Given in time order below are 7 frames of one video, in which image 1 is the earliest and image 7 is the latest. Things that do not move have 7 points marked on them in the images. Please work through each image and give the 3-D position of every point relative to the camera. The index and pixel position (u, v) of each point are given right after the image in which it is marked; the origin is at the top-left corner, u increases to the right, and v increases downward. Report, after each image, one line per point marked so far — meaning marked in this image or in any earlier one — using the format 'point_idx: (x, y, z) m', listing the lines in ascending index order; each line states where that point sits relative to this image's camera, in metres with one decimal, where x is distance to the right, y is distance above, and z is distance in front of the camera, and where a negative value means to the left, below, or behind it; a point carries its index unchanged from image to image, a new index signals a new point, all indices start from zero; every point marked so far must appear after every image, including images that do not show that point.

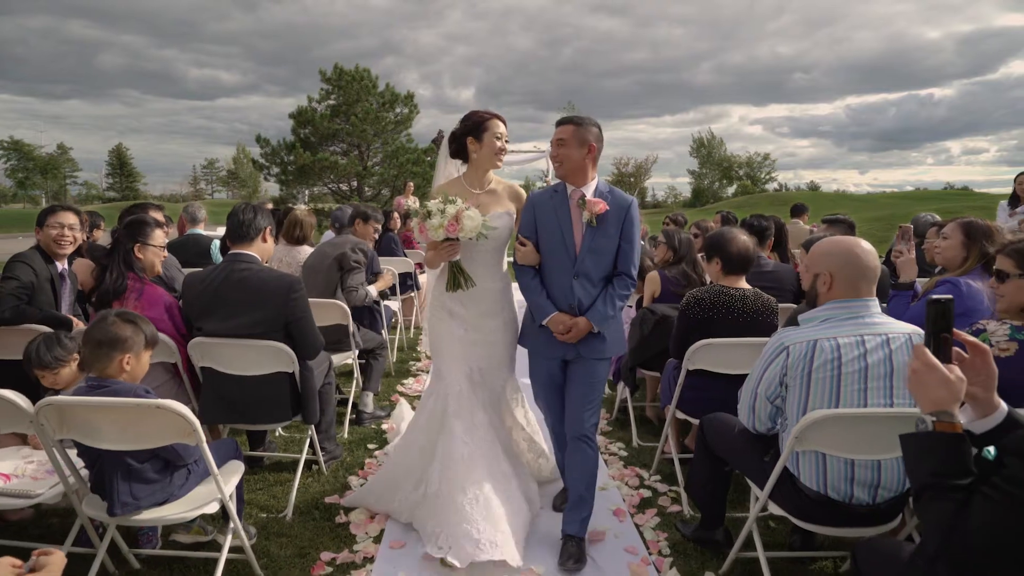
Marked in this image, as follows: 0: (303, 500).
0: (-1.3, -1.3, +3.5) m
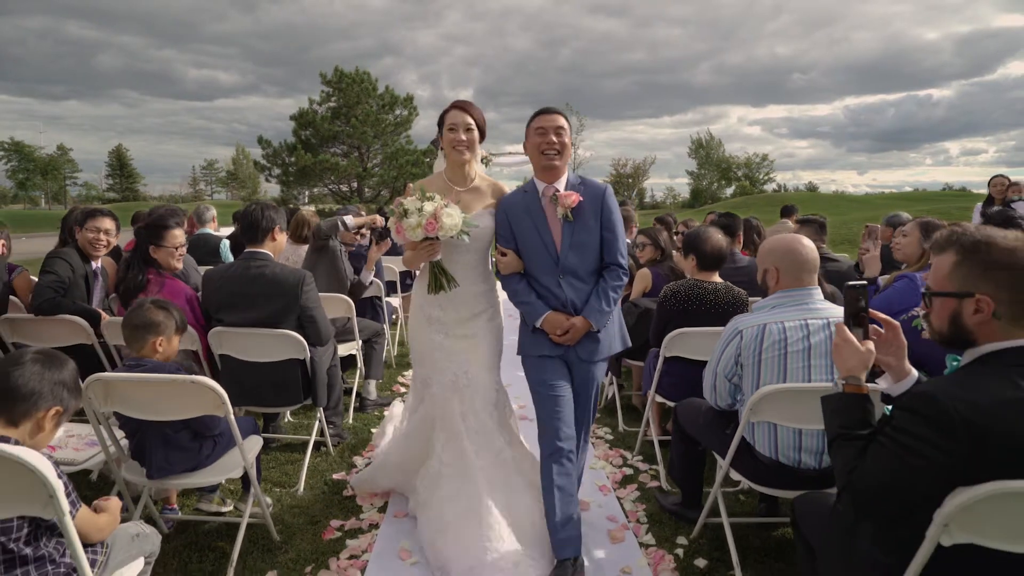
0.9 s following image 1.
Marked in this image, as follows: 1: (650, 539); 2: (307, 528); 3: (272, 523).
0: (-1.3, -1.2, +3.9) m
1: (+0.7, -1.3, +3.2) m
2: (-1.1, -1.3, +3.3) m
3: (-1.3, -1.3, +3.2) m
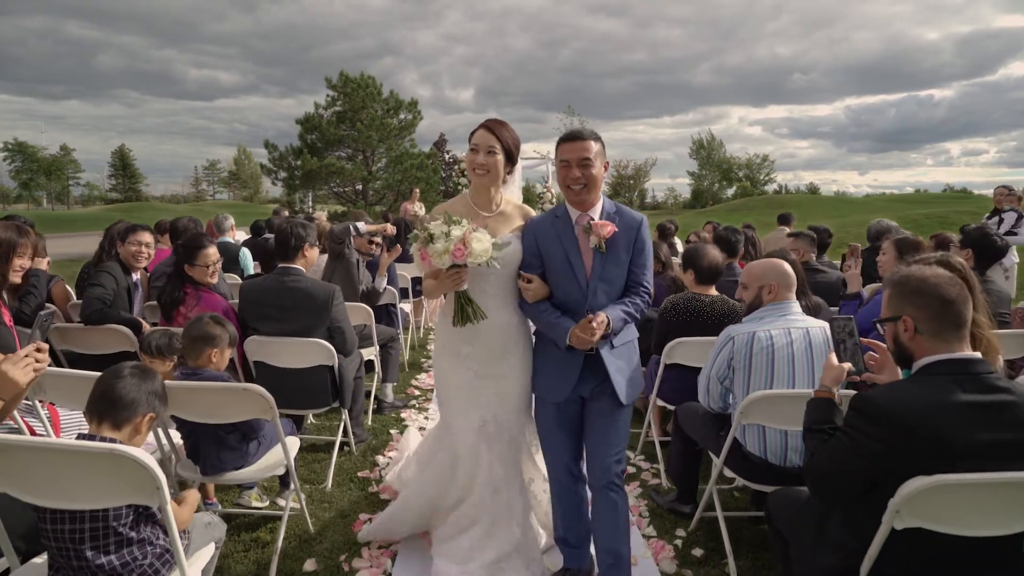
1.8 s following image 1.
0: (-1.2, -1.3, +4.2) m
1: (+0.8, -1.4, +3.5) m
2: (-1.1, -1.4, +3.6) m
3: (-1.2, -1.3, +3.5) m
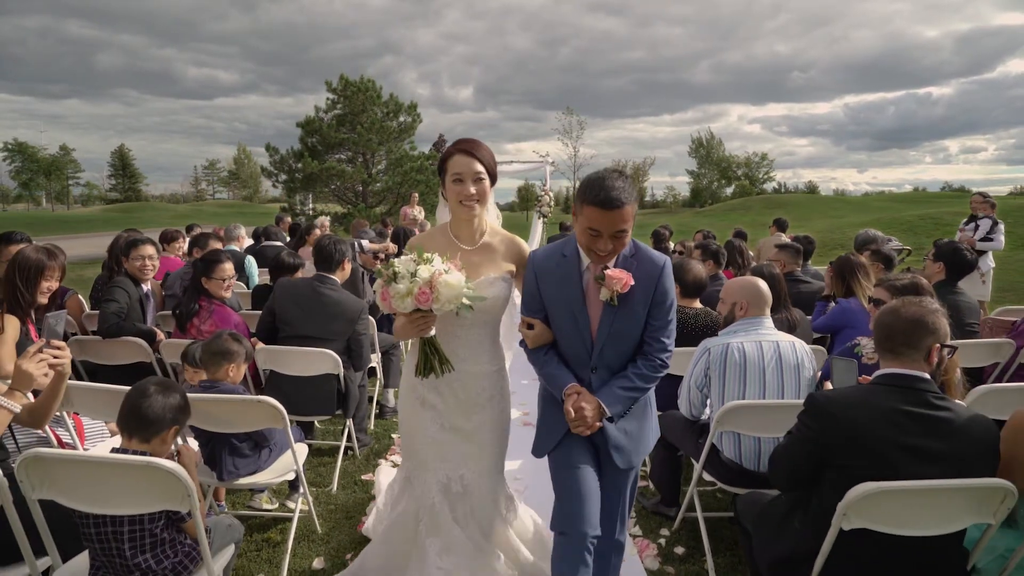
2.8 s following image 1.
0: (-1.3, -1.4, +4.4) m
1: (+0.8, -1.5, +3.7) m
2: (-1.1, -1.5, +3.8) m
3: (-1.2, -1.4, +3.7) m
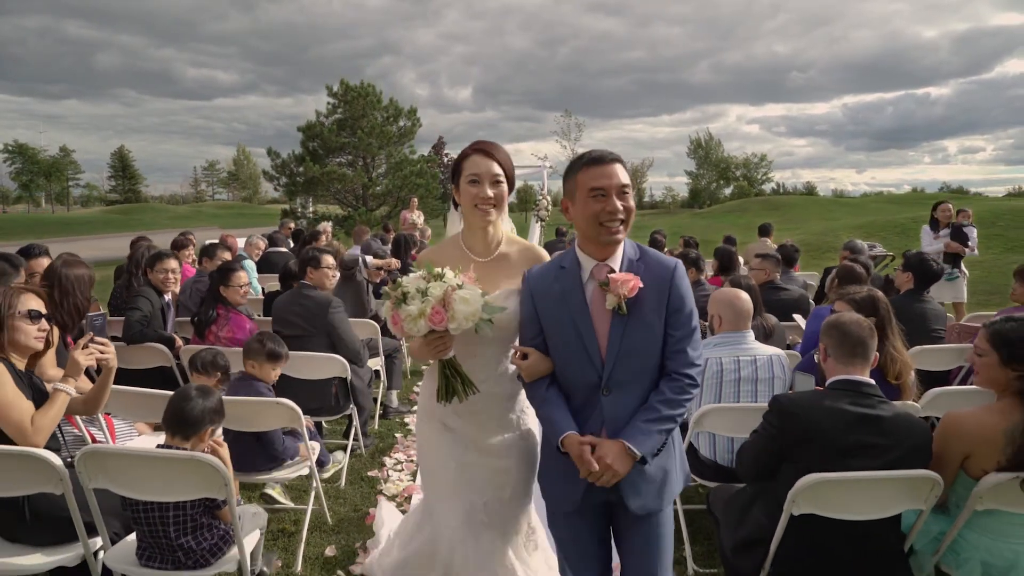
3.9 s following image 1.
0: (-1.3, -1.5, +4.7) m
1: (+0.7, -1.6, +4.0) m
2: (-1.1, -1.6, +4.1) m
3: (-1.3, -1.5, +4.1) m
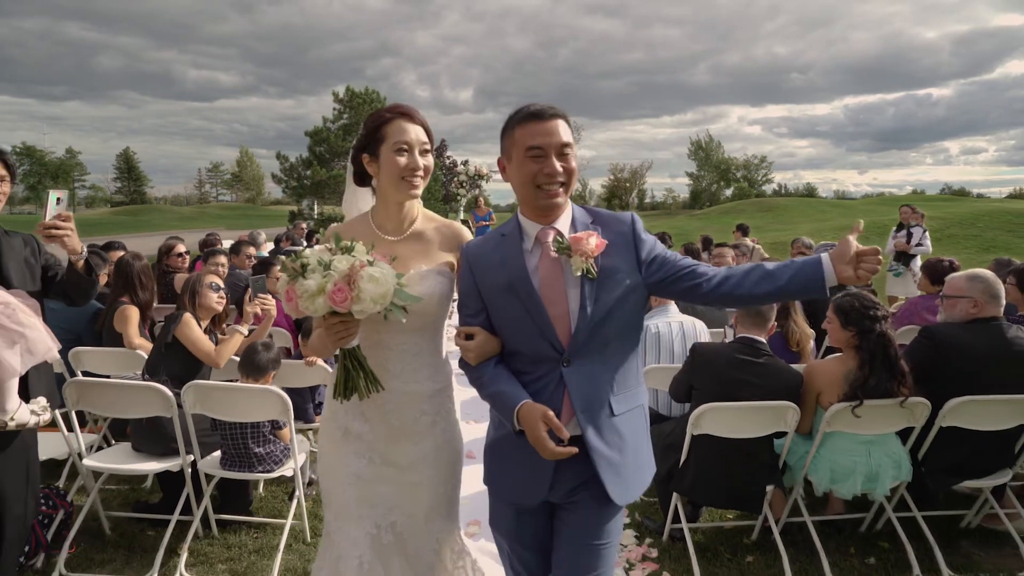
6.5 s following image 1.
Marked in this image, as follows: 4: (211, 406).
0: (-1.4, -1.4, +5.7) m
1: (+0.6, -1.5, +5.0) m
2: (-1.2, -1.5, +5.1) m
3: (-1.4, -1.4, +5.0) m
4: (-1.7, -0.7, +3.3) m
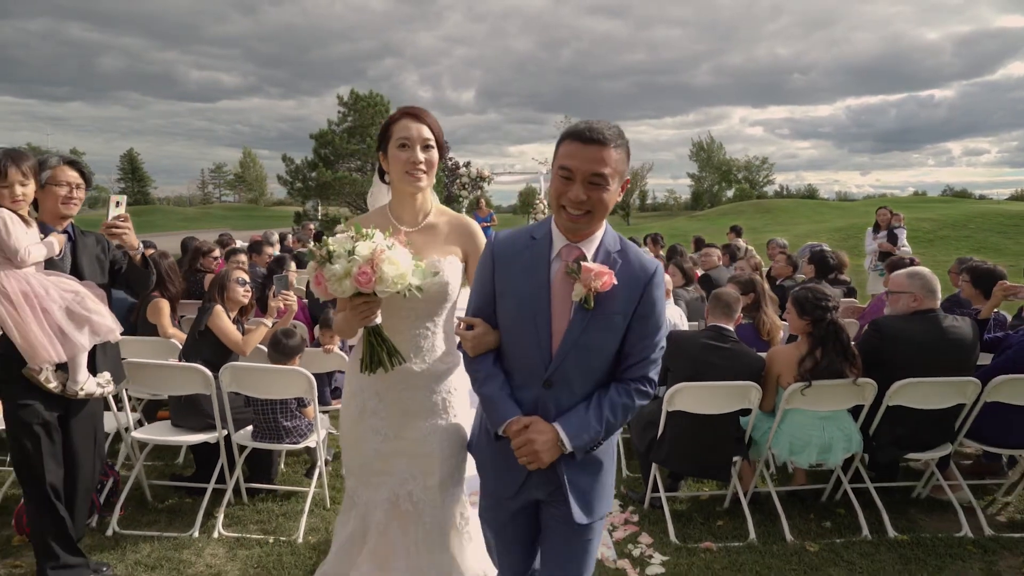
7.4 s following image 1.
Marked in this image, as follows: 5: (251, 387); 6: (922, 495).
0: (-1.4, -1.4, +6.2) m
1: (+0.6, -1.5, +5.5) m
2: (-1.2, -1.4, +5.6) m
3: (-1.4, -1.4, +5.5) m
4: (-1.7, -0.6, +3.8) m
5: (-1.7, -0.6, +3.8) m
6: (+3.0, -1.5, +4.3) m
